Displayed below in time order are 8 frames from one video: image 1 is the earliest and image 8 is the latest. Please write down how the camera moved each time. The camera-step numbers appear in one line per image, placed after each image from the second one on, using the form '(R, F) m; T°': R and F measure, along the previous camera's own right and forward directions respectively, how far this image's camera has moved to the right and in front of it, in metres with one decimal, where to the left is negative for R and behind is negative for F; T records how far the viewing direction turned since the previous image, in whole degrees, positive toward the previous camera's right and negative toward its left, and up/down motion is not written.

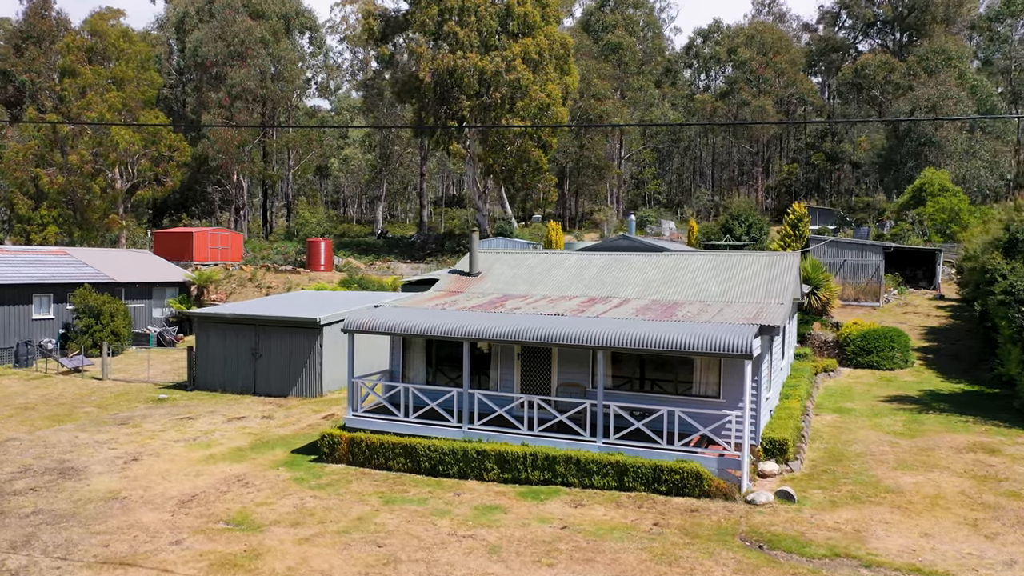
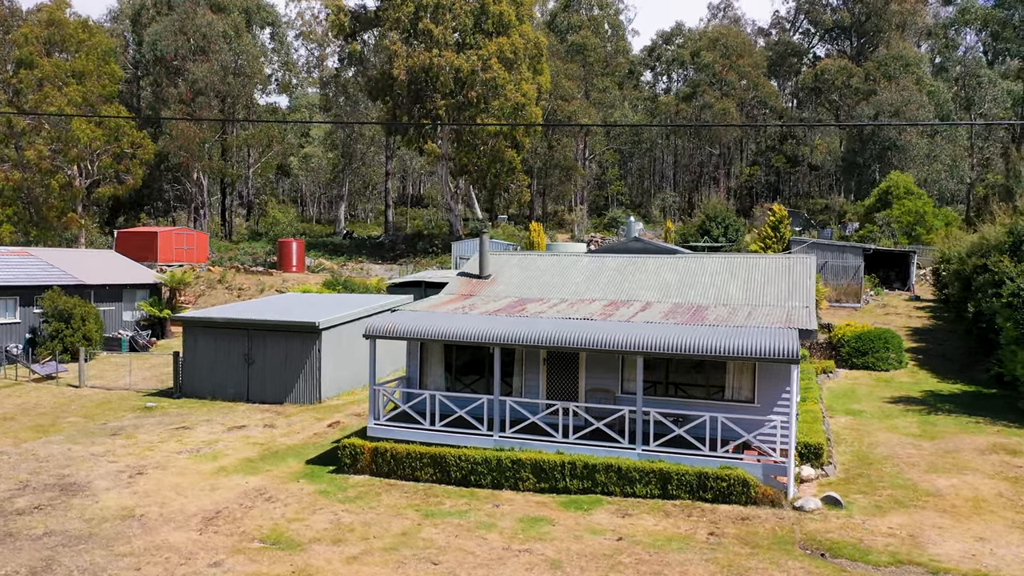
(-1.4, +0.4) m; +4°
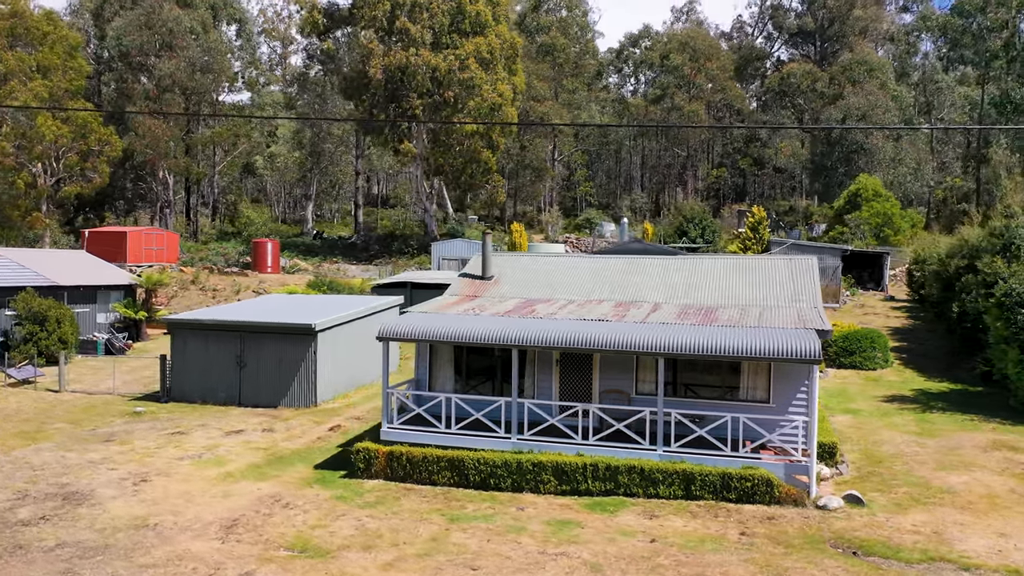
(-1.0, +0.1) m; +3°
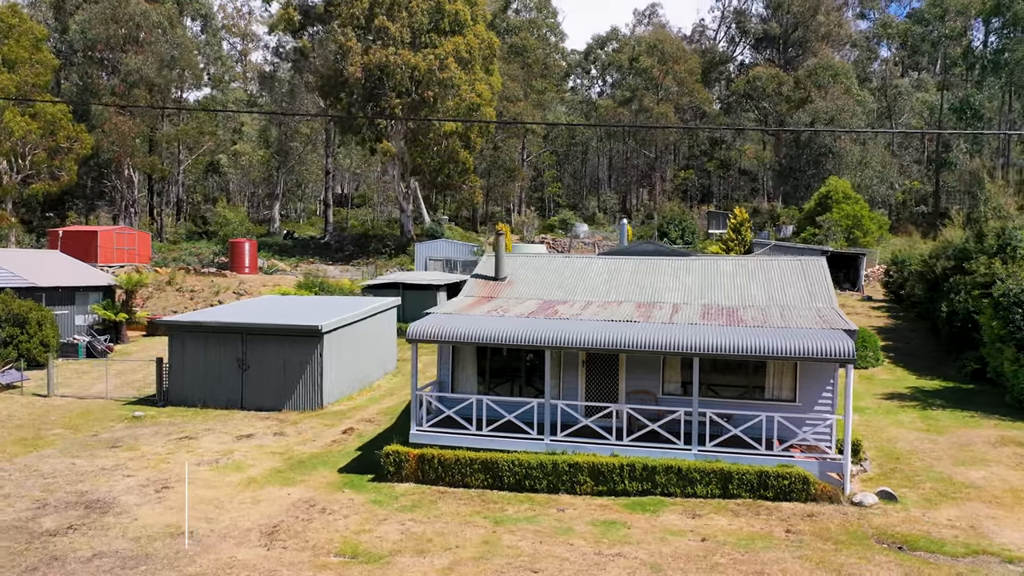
(-1.3, +0.1) m; +3°
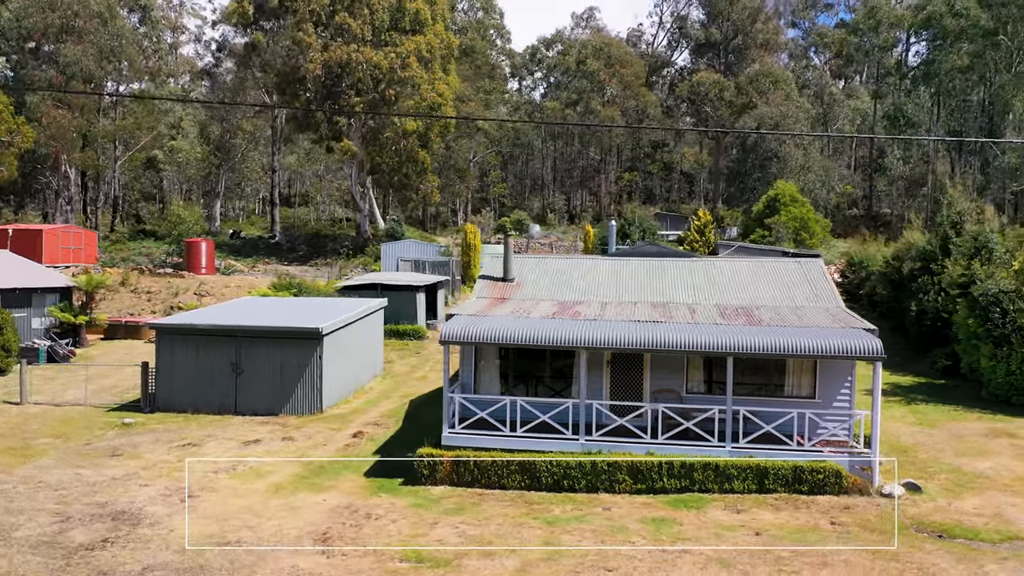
(-1.8, +0.1) m; +5°
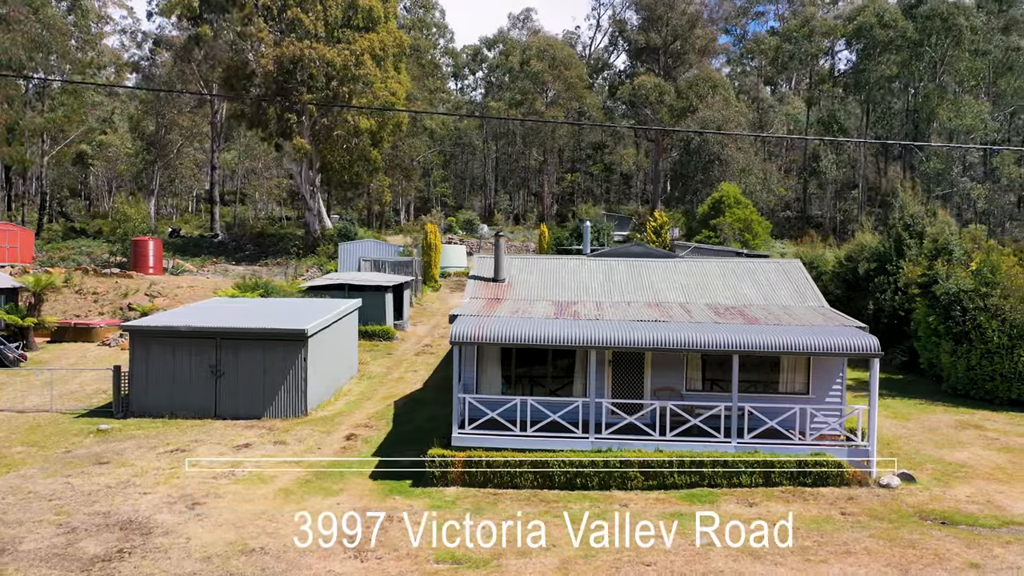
(-1.4, 0.0) m; +5°
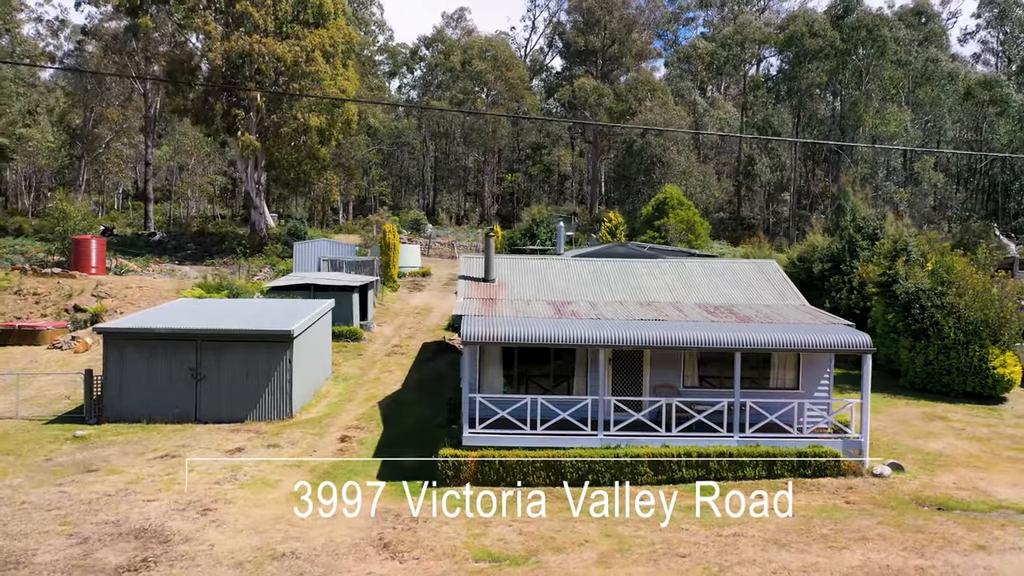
(-1.5, -0.1) m; +5°
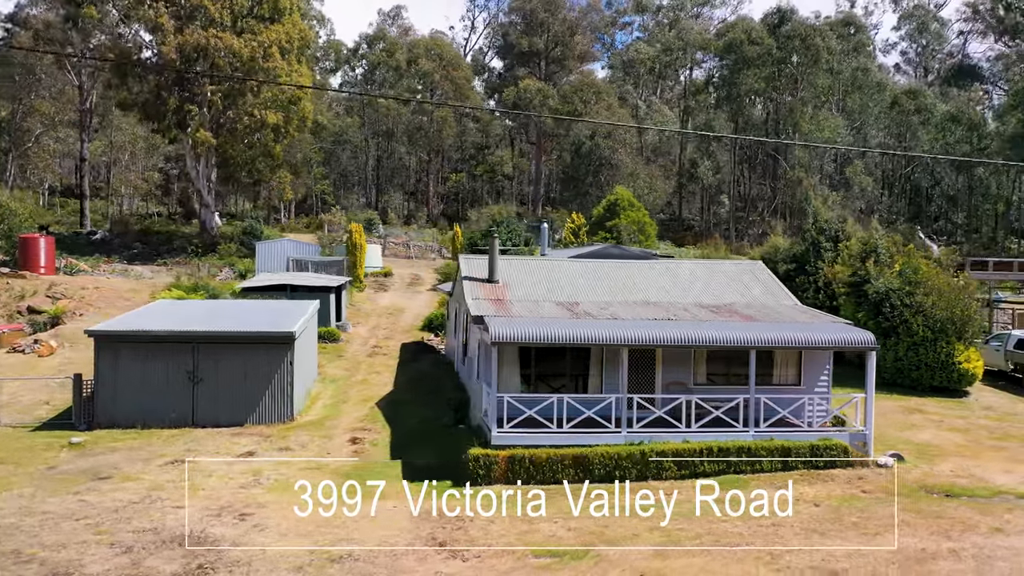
(-1.8, -0.1) m; +5°
